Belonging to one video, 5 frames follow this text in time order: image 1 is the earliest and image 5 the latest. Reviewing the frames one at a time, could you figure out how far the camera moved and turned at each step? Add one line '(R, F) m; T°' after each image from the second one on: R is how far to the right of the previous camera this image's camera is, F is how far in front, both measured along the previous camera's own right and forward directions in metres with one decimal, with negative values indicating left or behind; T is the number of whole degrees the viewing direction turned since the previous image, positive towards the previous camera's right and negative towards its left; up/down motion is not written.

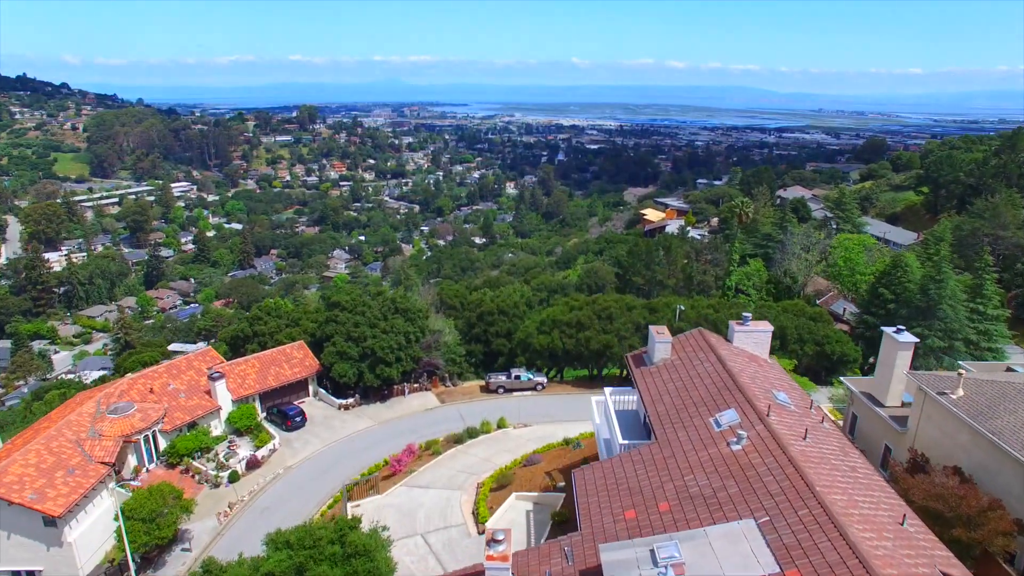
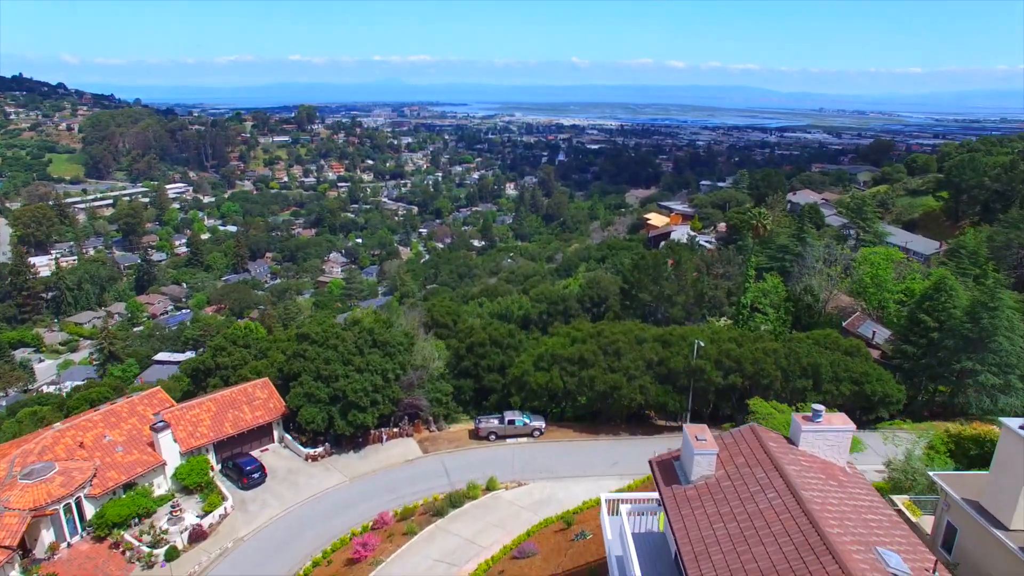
(+0.1, +1.2) m; 0°
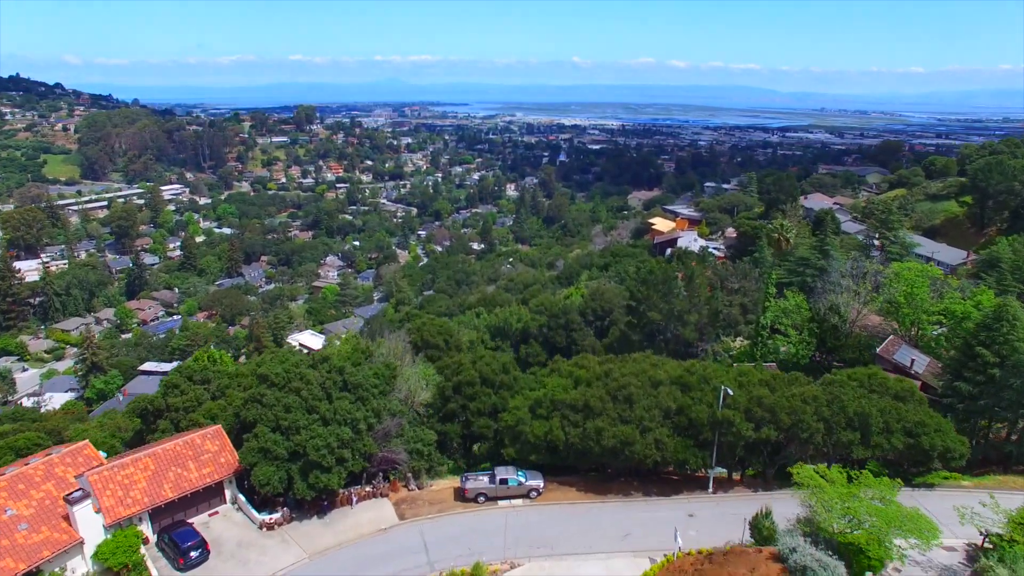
(+0.1, +1.3) m; 0°
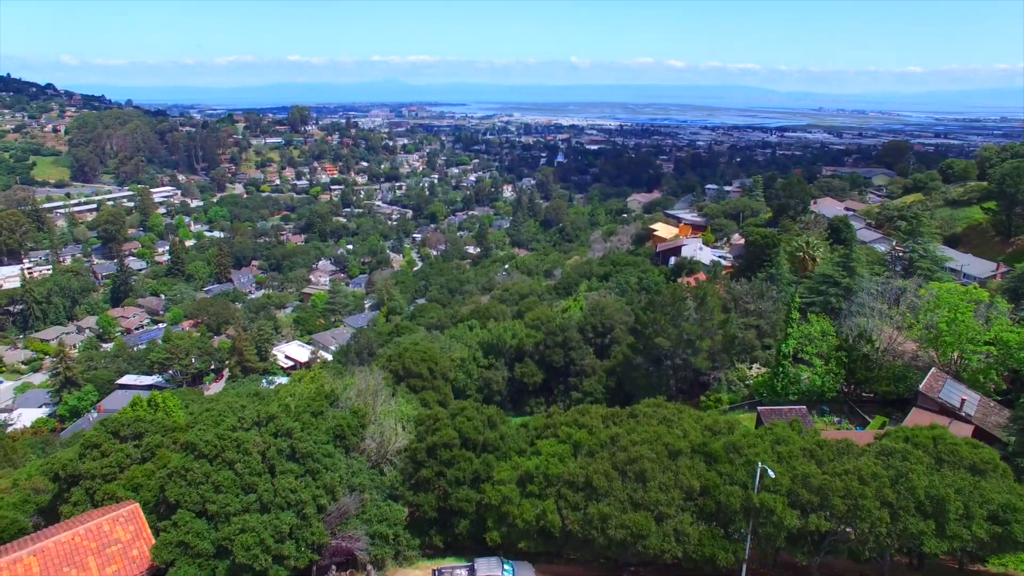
(+0.1, +1.4) m; 0°
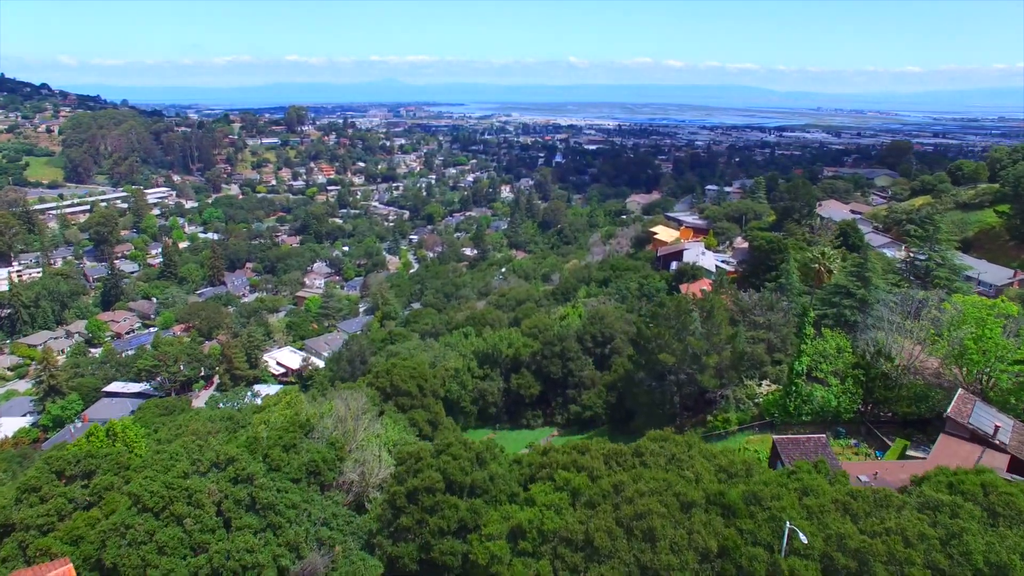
(+0.1, +0.8) m; 0°
